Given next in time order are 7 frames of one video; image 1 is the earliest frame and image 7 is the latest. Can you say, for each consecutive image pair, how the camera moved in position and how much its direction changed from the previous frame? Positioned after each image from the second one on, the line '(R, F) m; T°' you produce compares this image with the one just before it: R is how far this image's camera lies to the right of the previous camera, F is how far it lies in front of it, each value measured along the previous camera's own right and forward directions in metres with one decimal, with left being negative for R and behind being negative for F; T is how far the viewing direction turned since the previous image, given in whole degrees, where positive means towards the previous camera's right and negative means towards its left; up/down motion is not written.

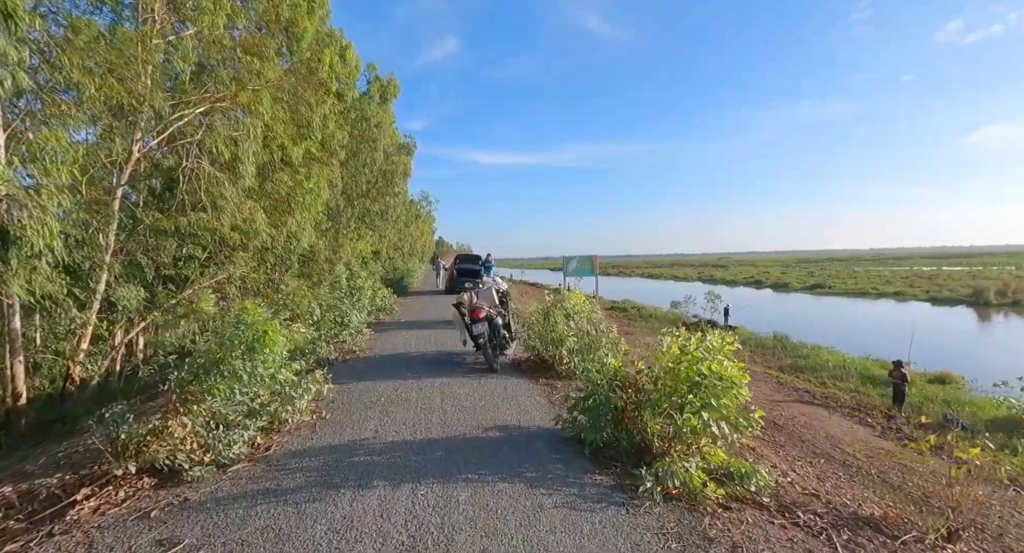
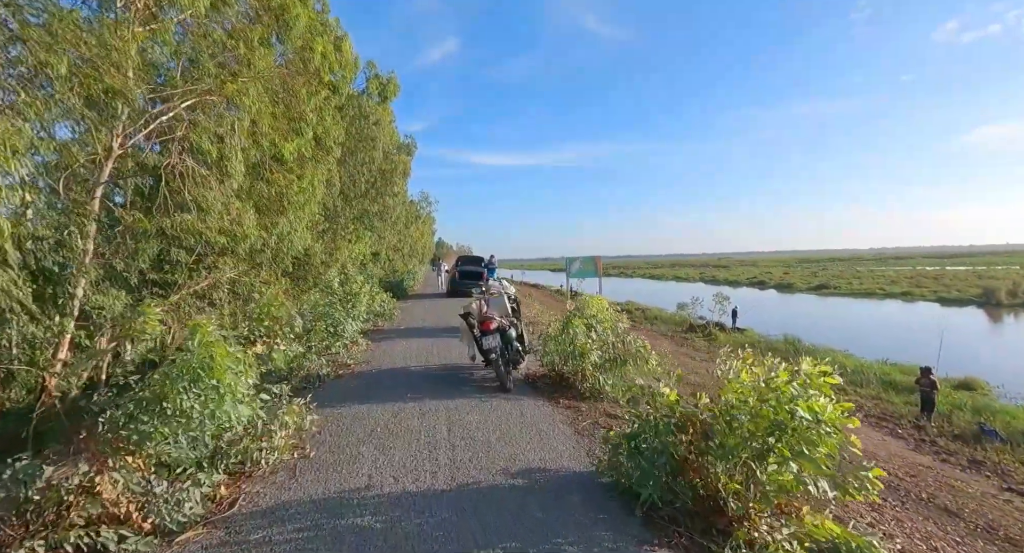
(-0.1, +0.5) m; 0°
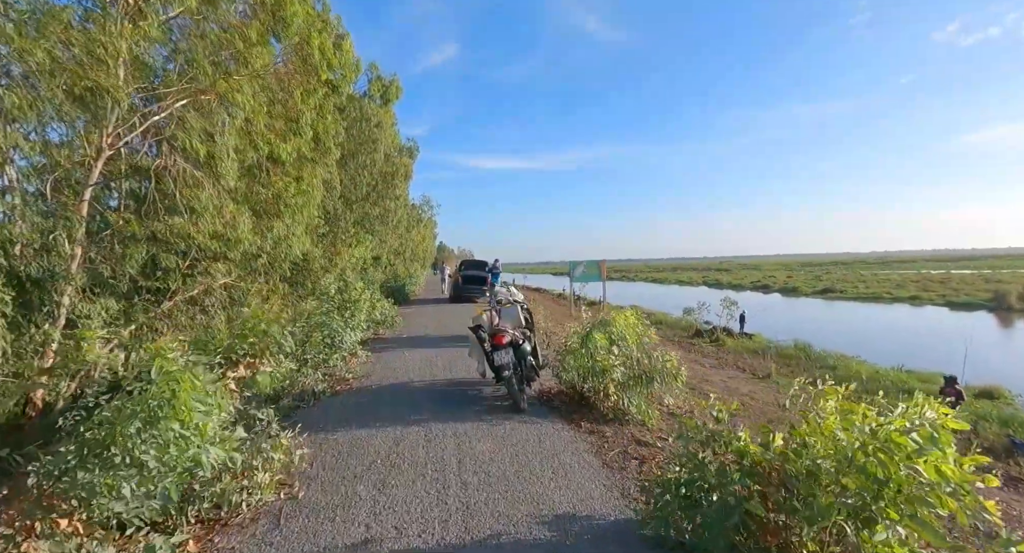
(-0.1, +0.3) m; 0°
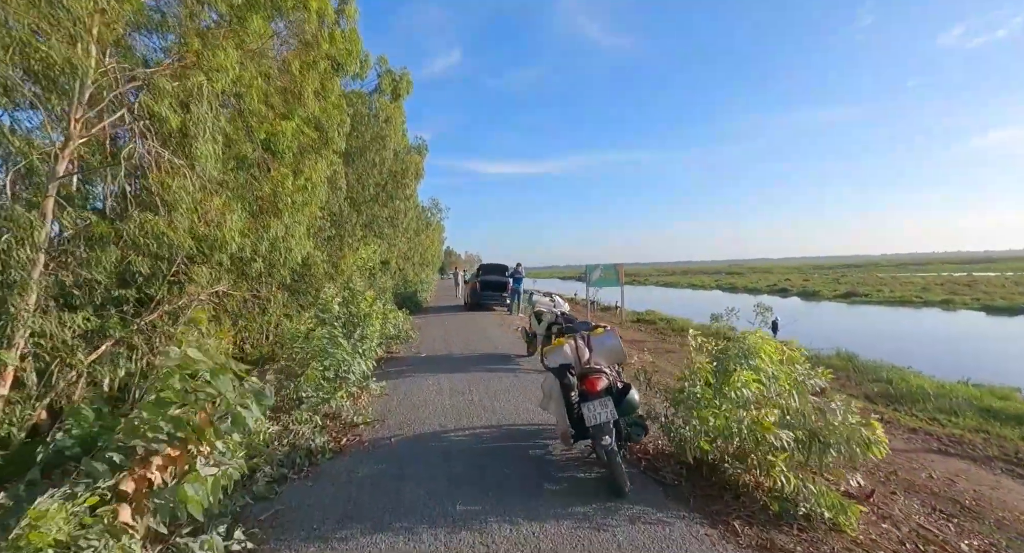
(-0.4, +1.1) m; -1°
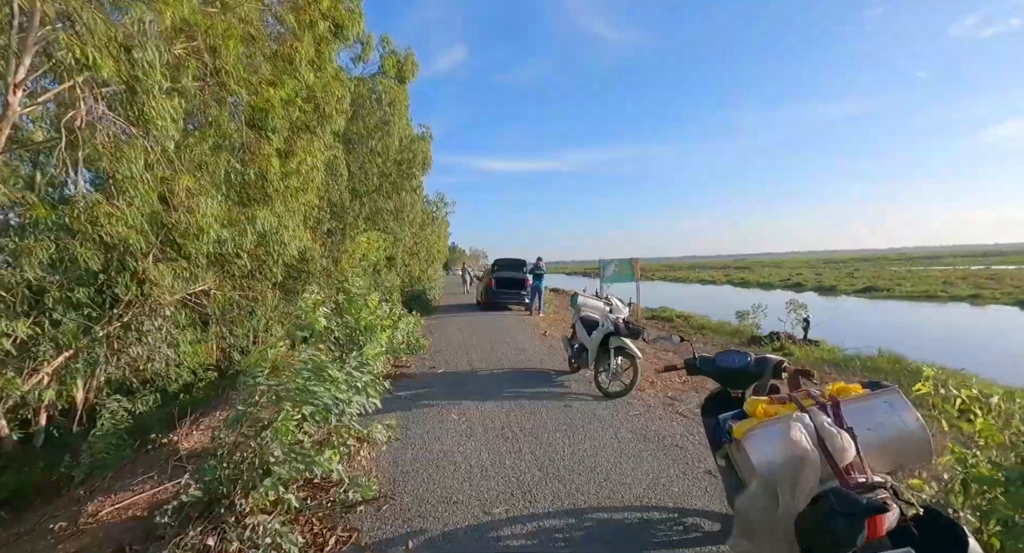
(-0.3, +1.1) m; -1°
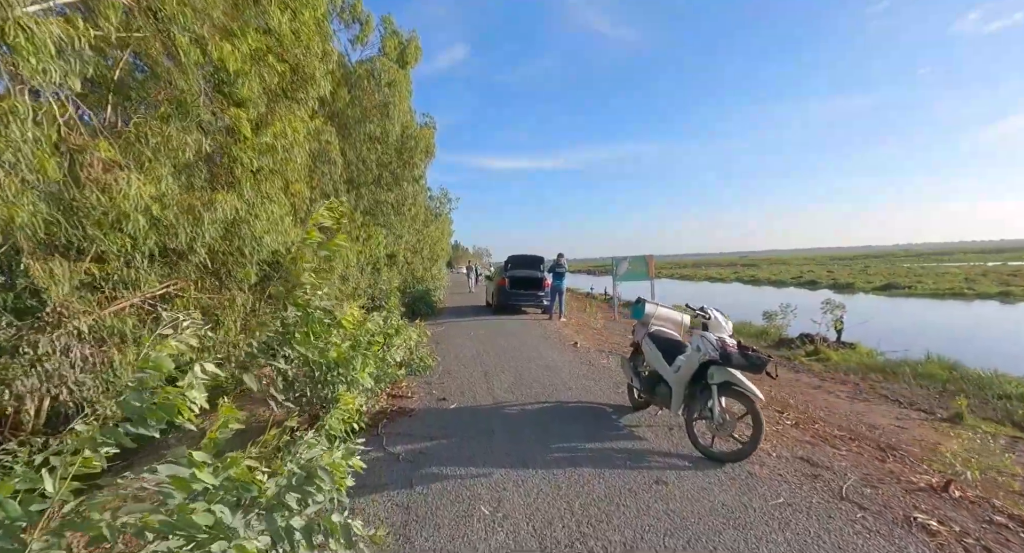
(-0.3, +1.2) m; 0°
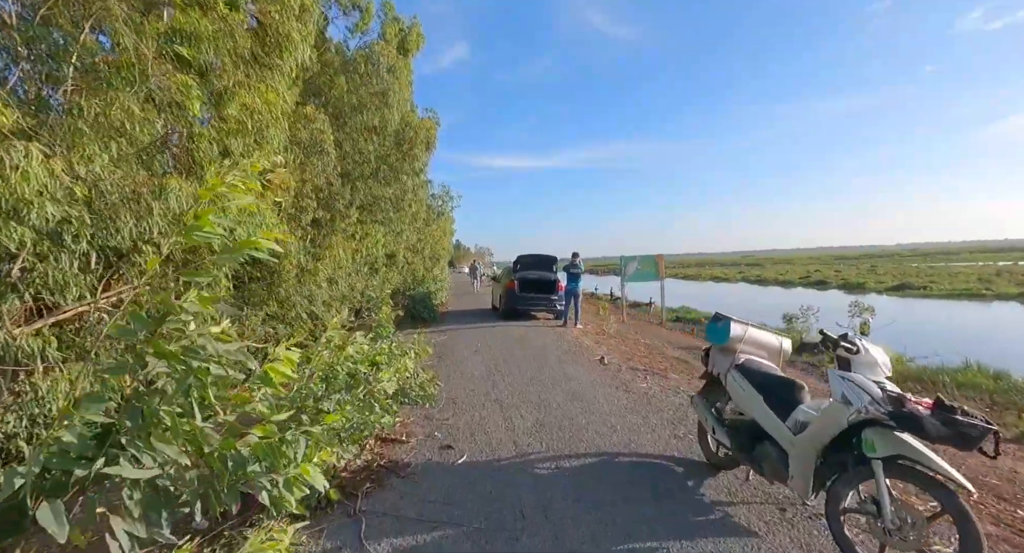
(-0.2, +0.9) m; 0°
